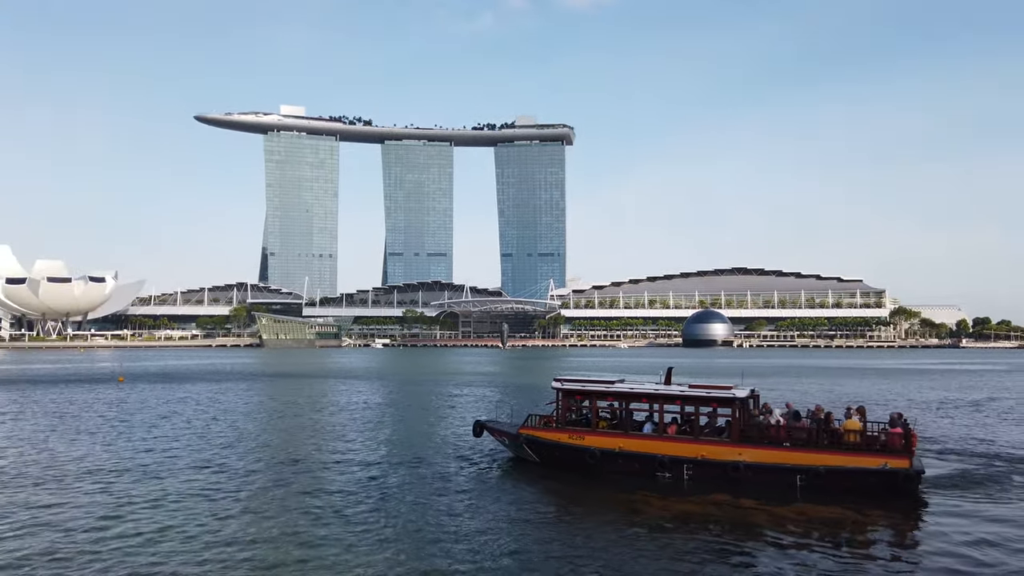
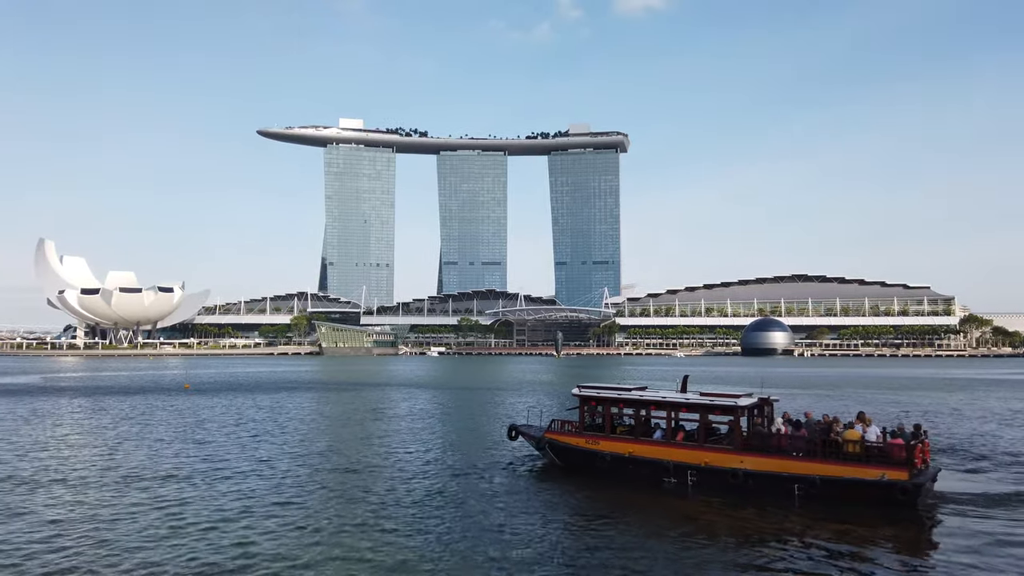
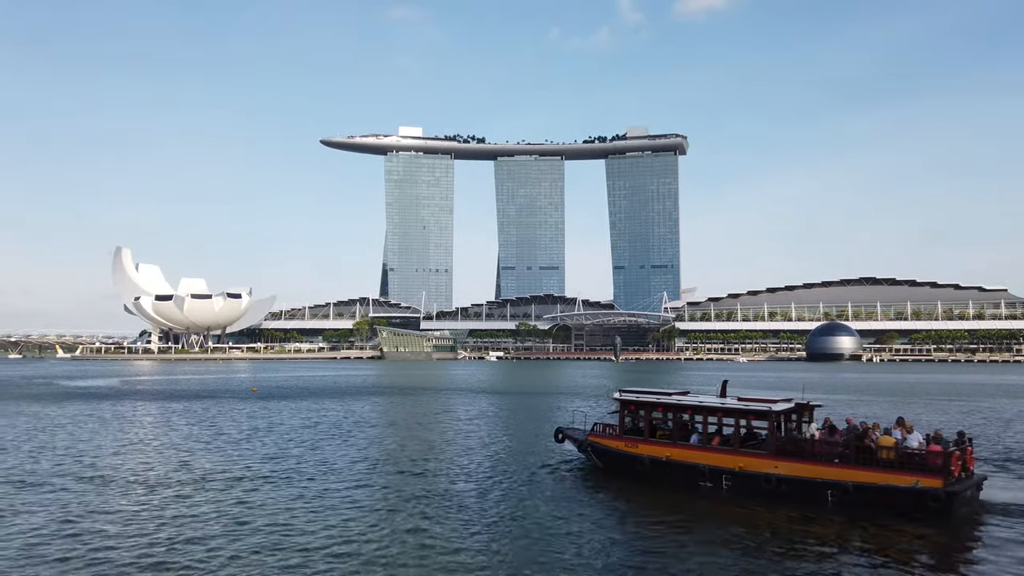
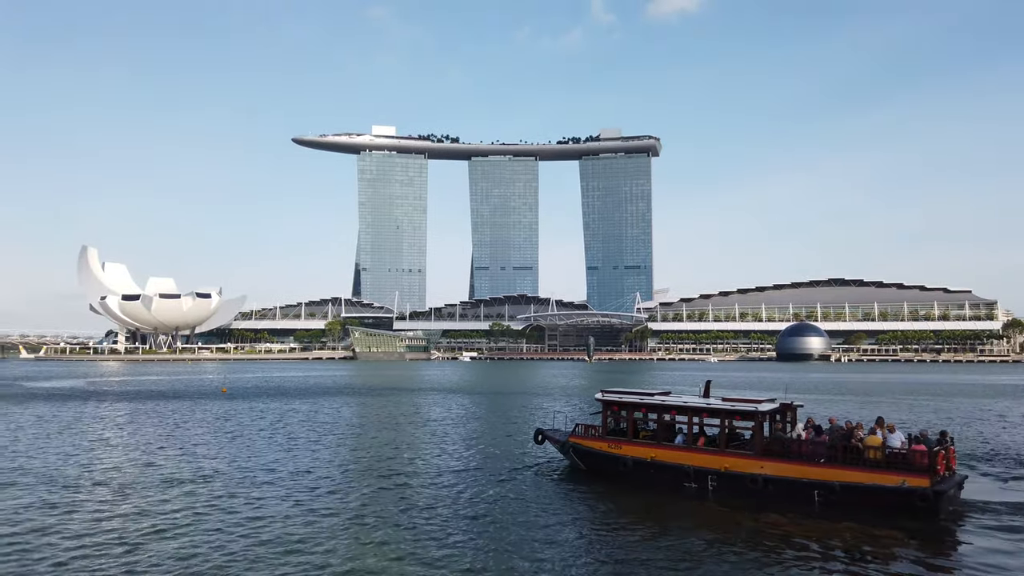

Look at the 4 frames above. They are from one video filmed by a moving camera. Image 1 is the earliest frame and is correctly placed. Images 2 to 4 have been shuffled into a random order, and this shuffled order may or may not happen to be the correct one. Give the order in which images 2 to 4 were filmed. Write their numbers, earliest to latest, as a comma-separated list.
2, 4, 3
